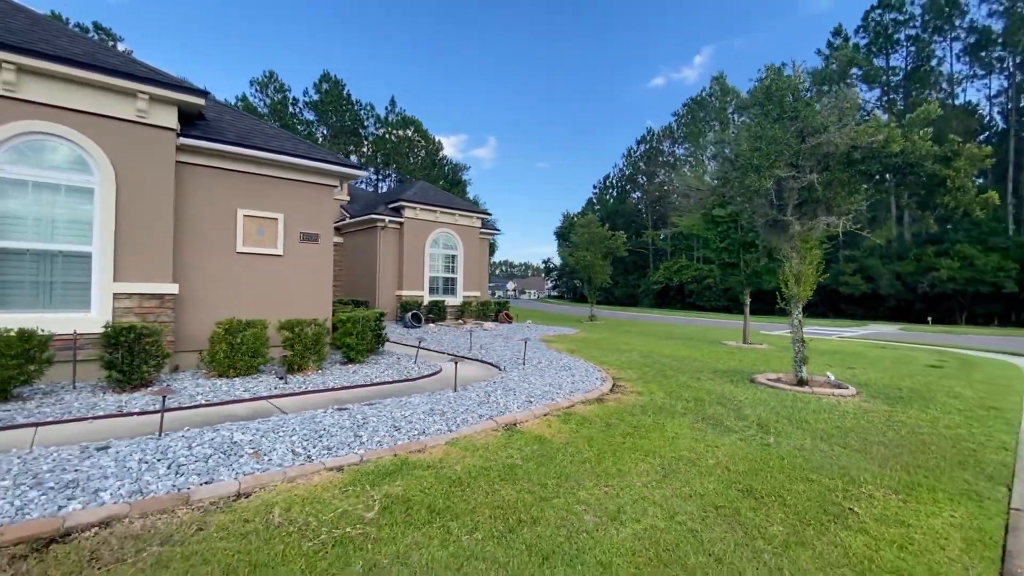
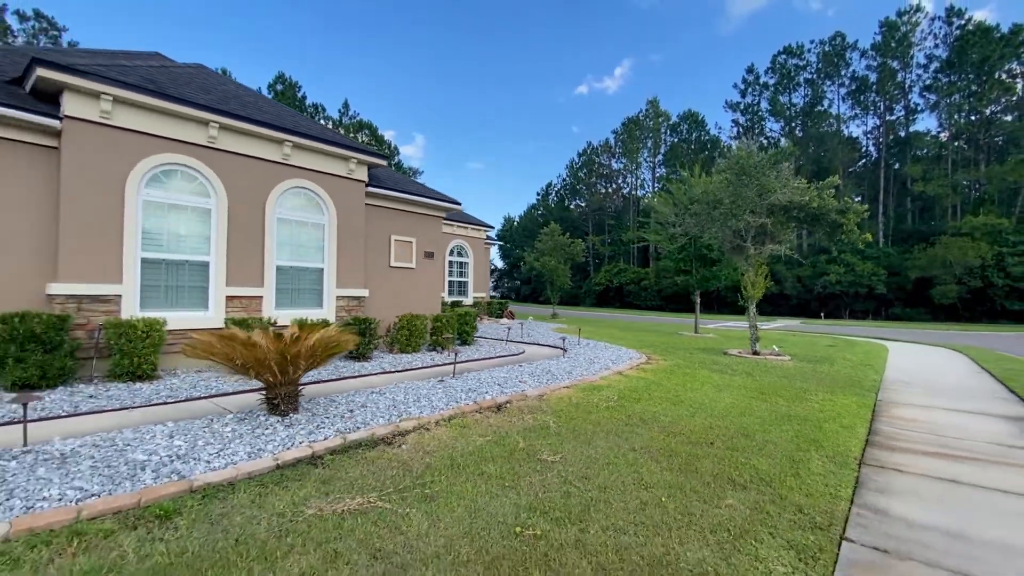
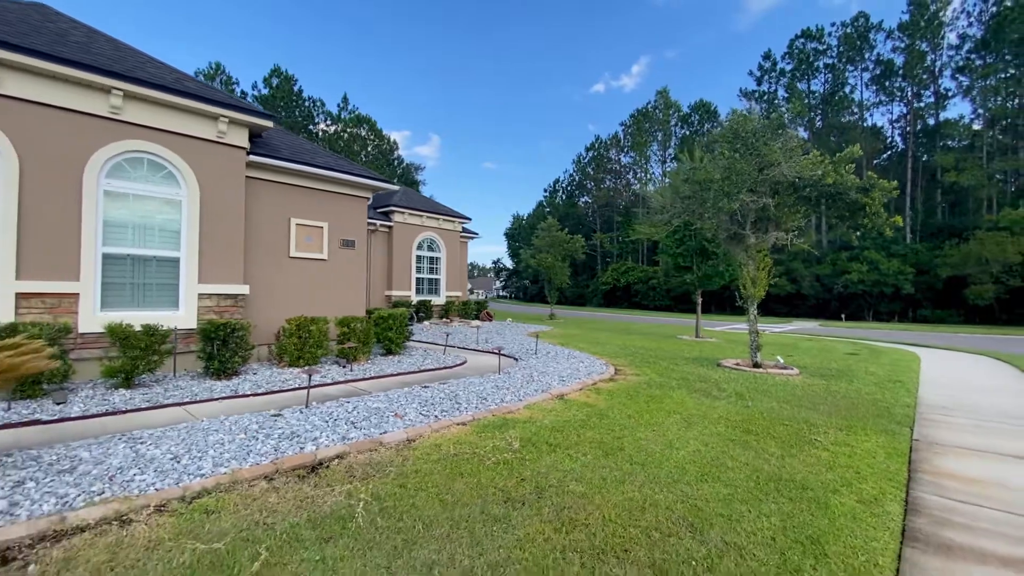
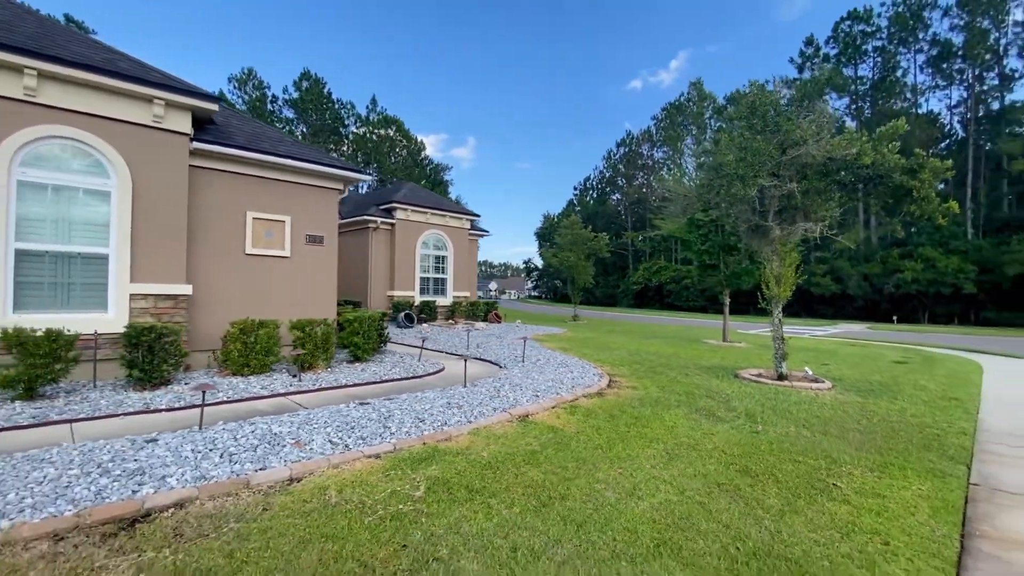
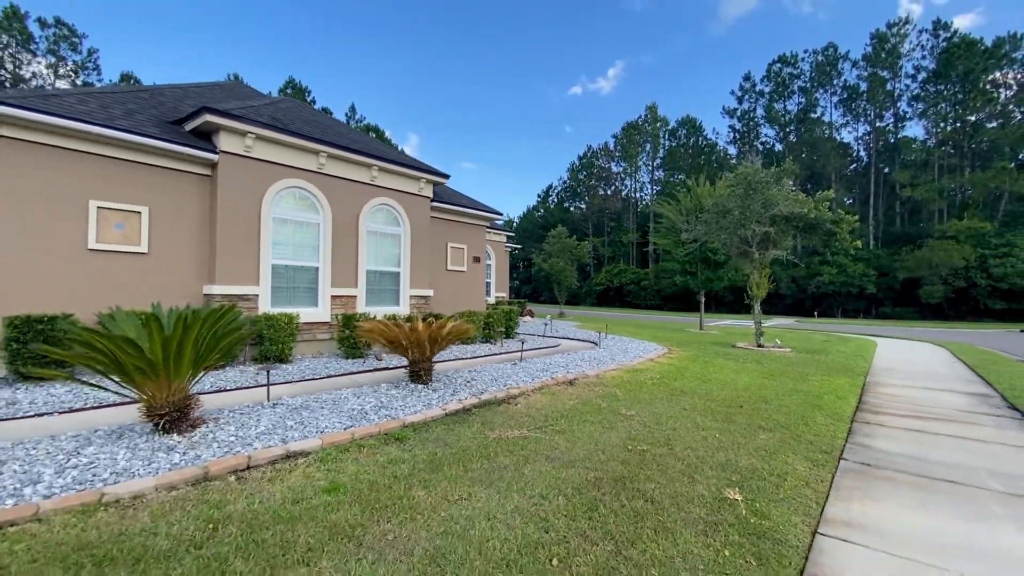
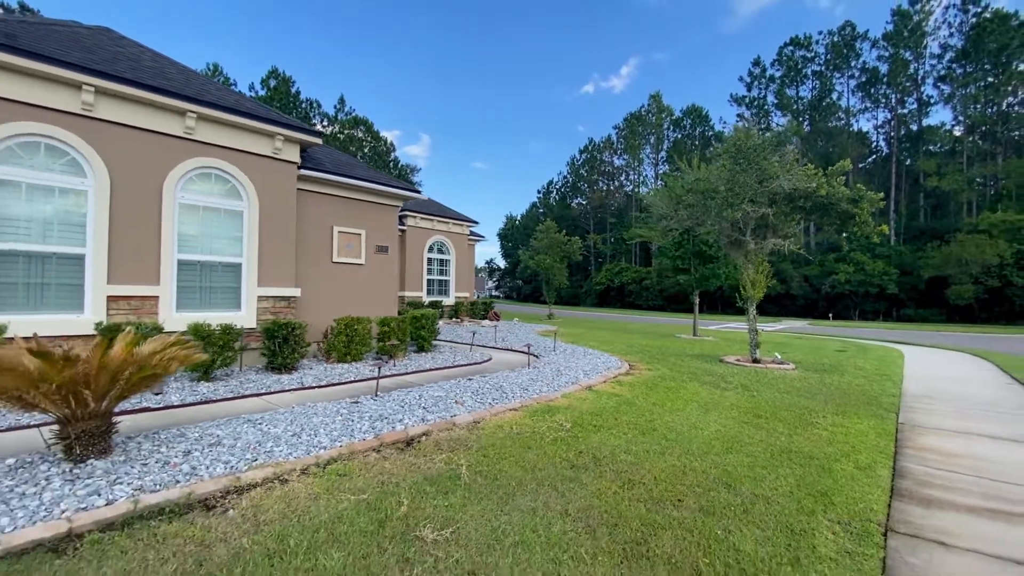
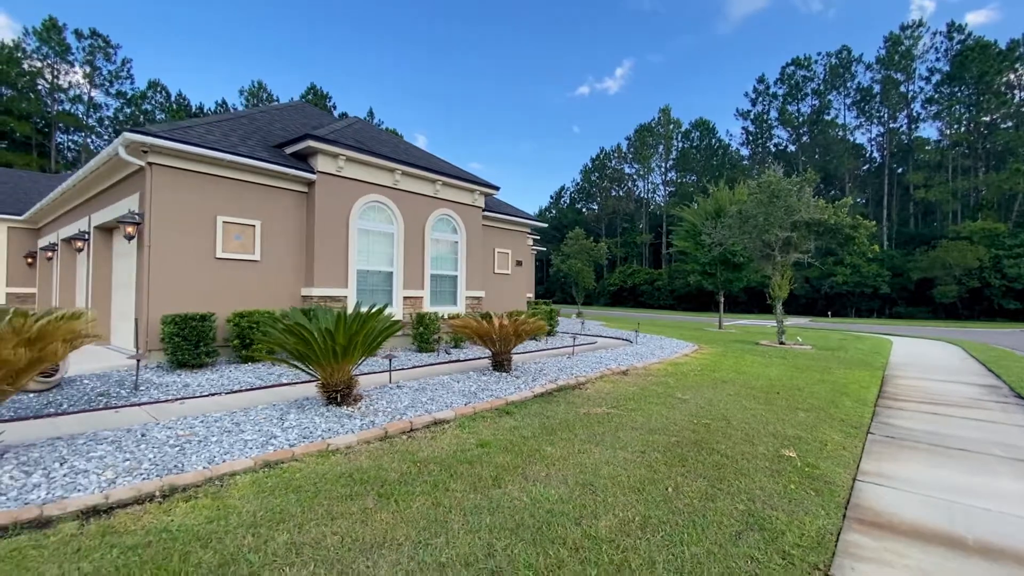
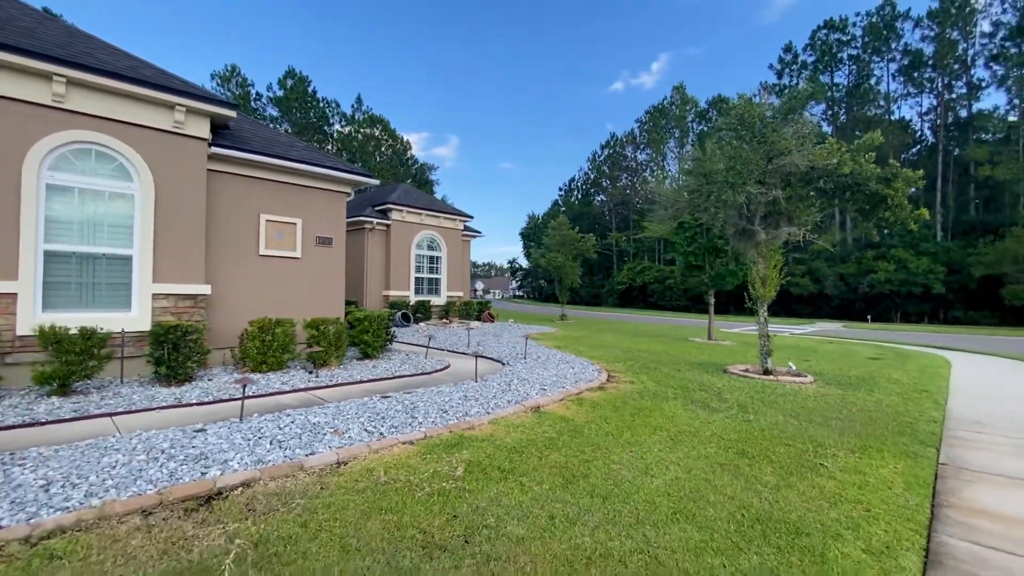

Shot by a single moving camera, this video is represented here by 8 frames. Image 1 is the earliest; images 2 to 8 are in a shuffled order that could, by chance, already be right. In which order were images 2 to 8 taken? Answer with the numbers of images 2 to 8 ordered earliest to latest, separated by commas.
4, 8, 3, 6, 2, 5, 7
